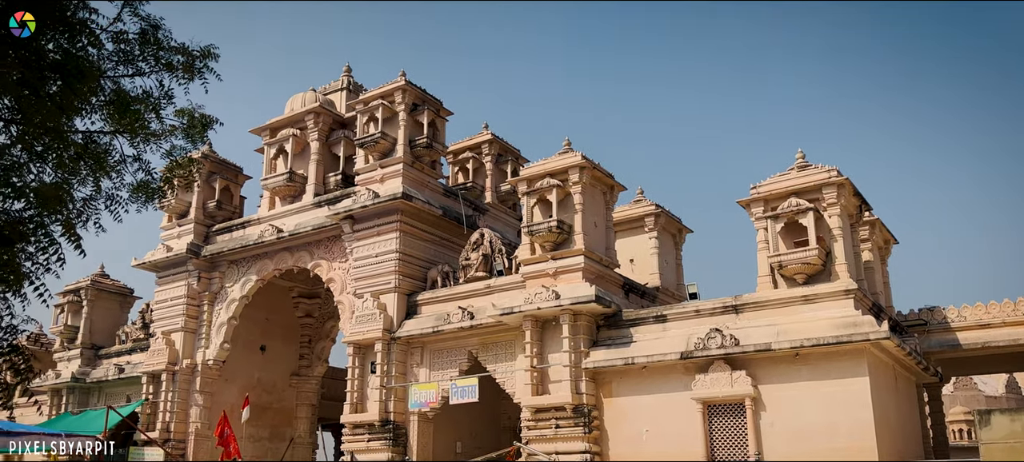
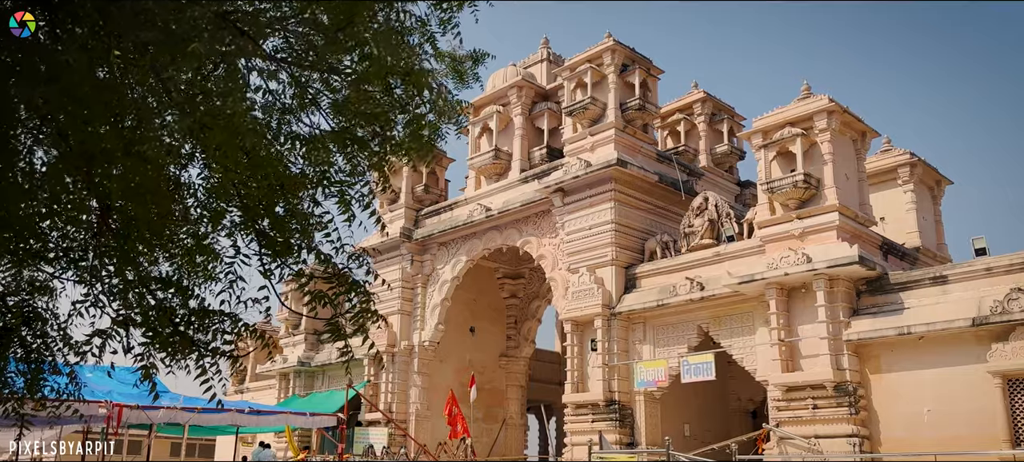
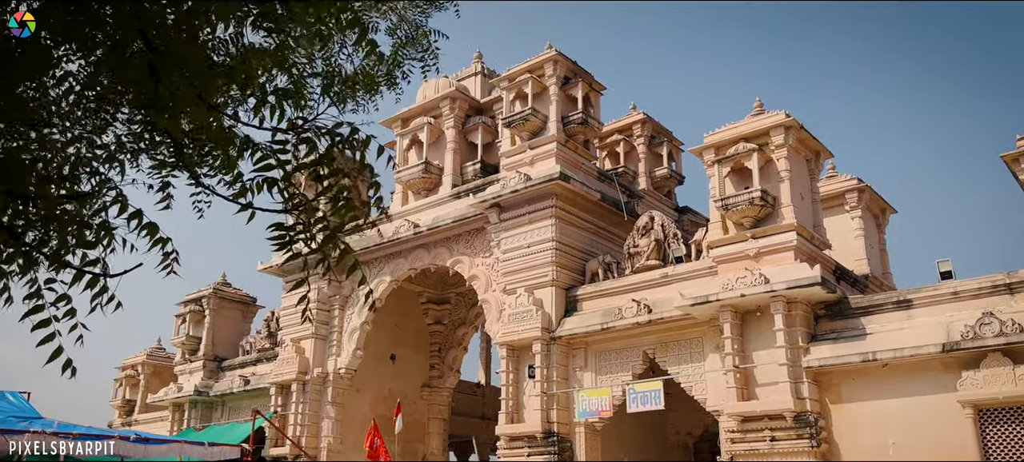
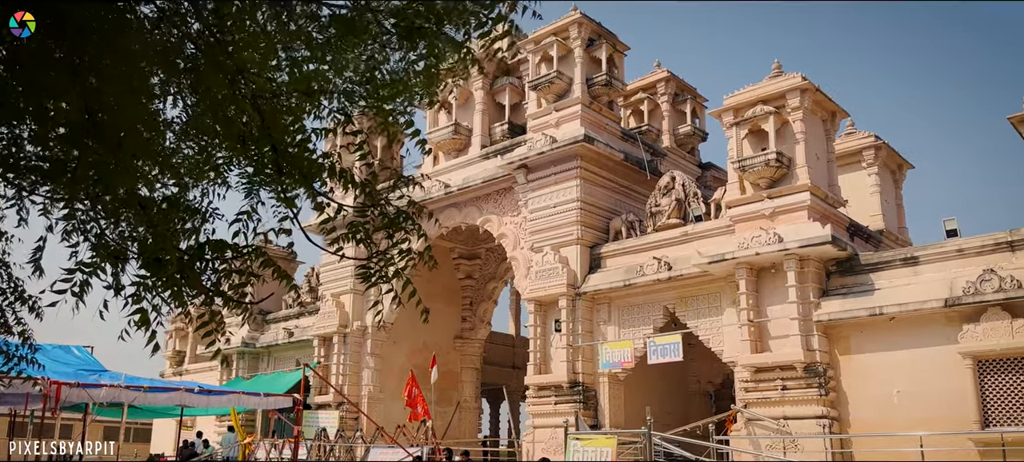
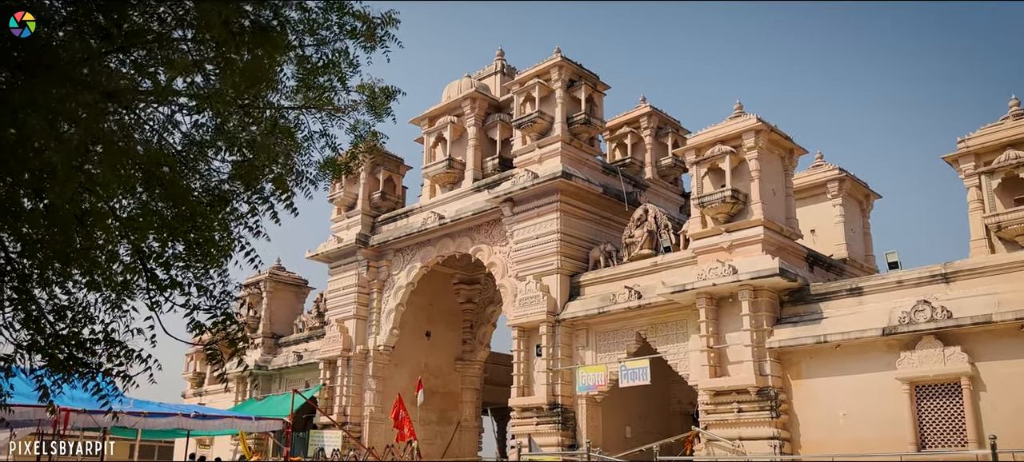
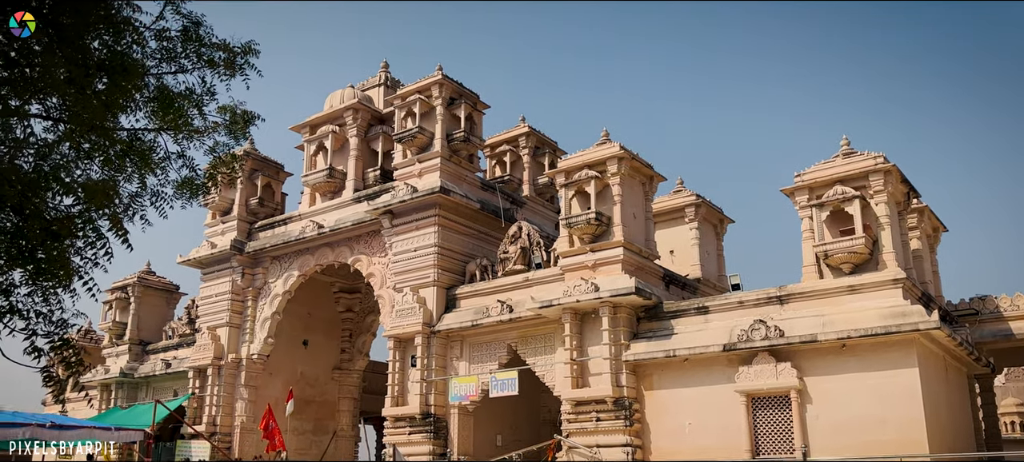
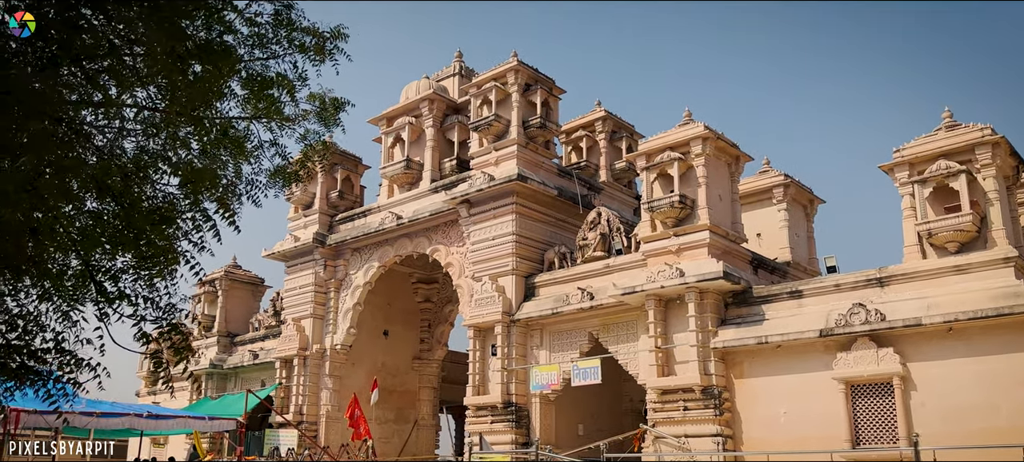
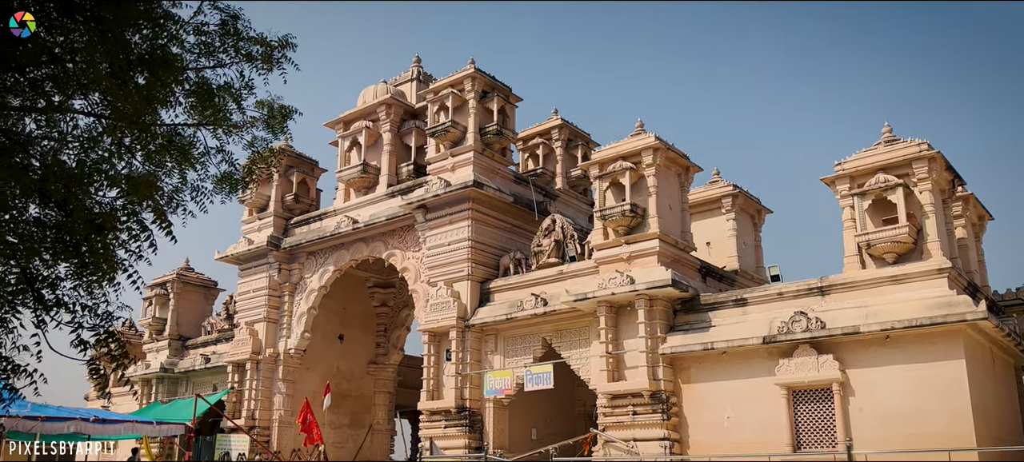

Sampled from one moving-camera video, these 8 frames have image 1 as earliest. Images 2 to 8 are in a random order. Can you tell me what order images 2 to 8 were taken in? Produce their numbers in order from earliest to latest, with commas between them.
6, 8, 7, 5, 2, 4, 3
